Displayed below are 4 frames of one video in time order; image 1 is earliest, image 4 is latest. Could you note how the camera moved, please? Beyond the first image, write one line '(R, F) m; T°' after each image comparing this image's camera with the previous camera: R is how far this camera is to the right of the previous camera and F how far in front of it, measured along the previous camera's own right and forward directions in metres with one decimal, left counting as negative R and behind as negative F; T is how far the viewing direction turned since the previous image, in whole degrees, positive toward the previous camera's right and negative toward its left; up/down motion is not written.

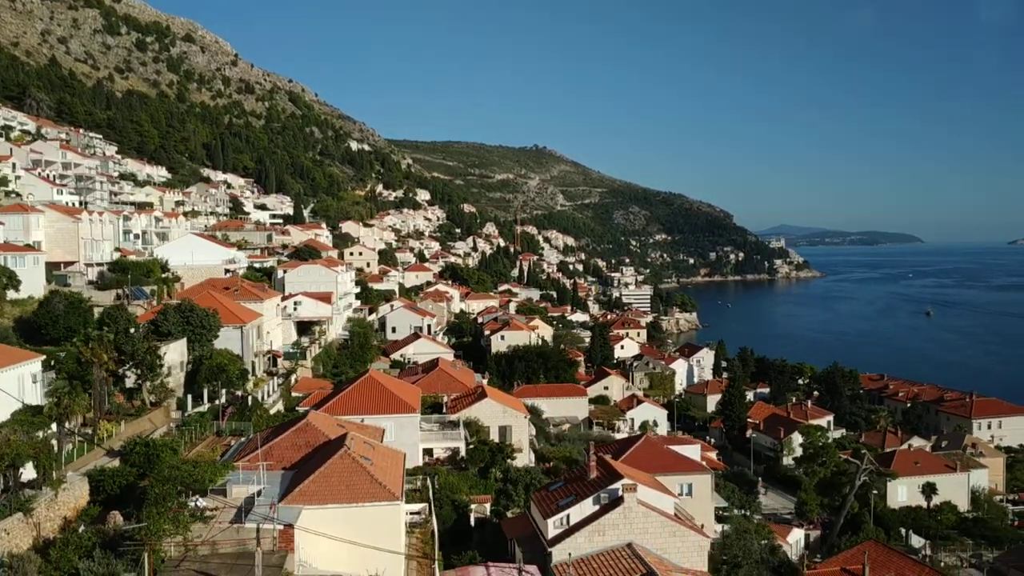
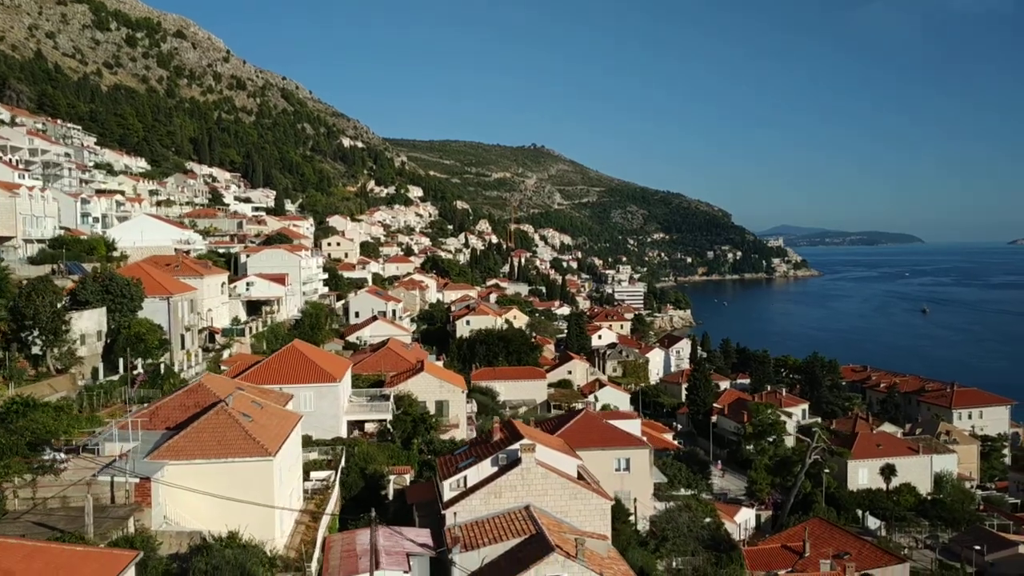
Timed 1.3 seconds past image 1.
(+1.8, +0.7) m; 0°
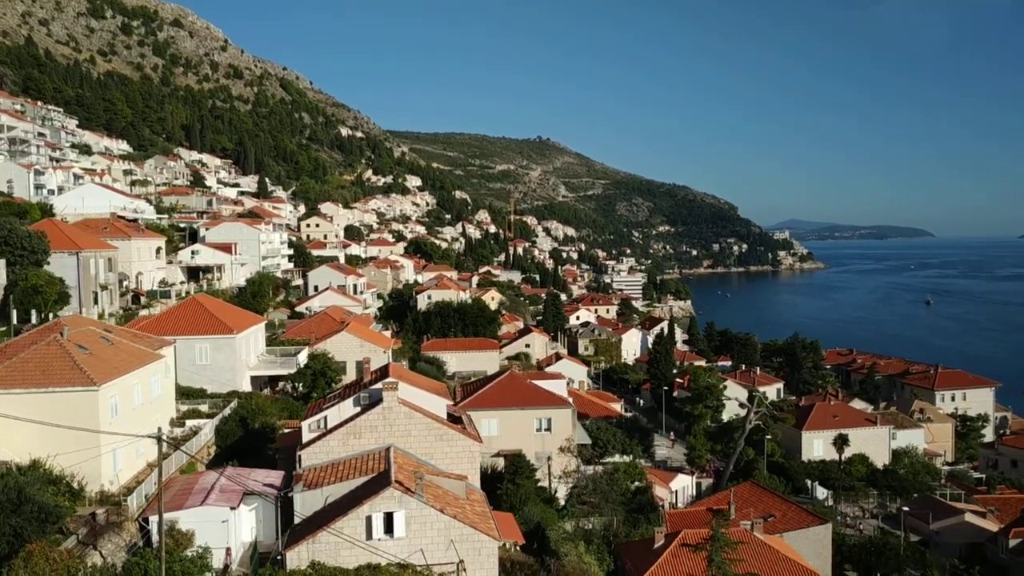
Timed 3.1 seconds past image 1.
(+2.4, +0.9) m; -1°
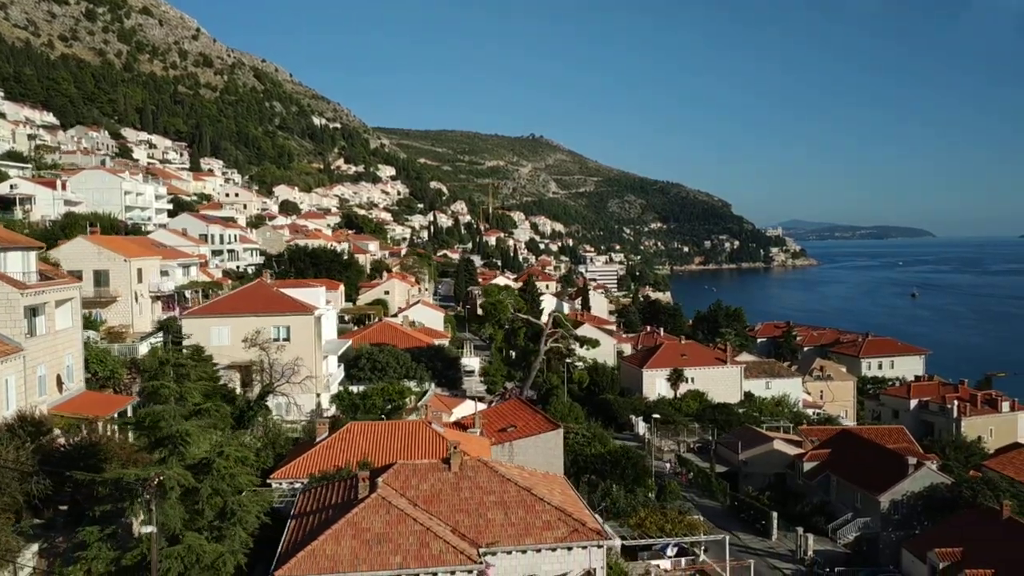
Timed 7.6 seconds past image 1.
(+6.2, +2.4) m; 0°
